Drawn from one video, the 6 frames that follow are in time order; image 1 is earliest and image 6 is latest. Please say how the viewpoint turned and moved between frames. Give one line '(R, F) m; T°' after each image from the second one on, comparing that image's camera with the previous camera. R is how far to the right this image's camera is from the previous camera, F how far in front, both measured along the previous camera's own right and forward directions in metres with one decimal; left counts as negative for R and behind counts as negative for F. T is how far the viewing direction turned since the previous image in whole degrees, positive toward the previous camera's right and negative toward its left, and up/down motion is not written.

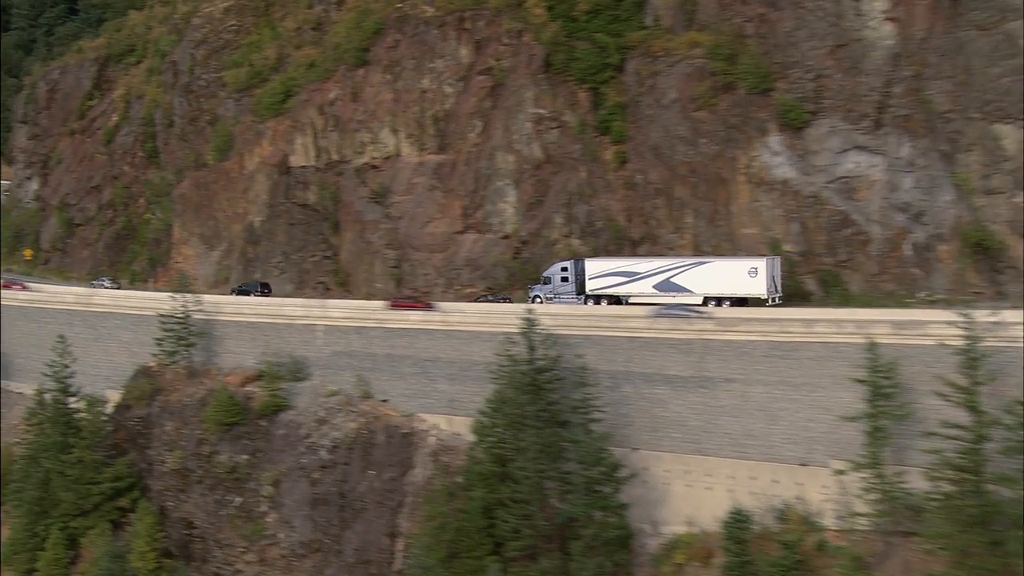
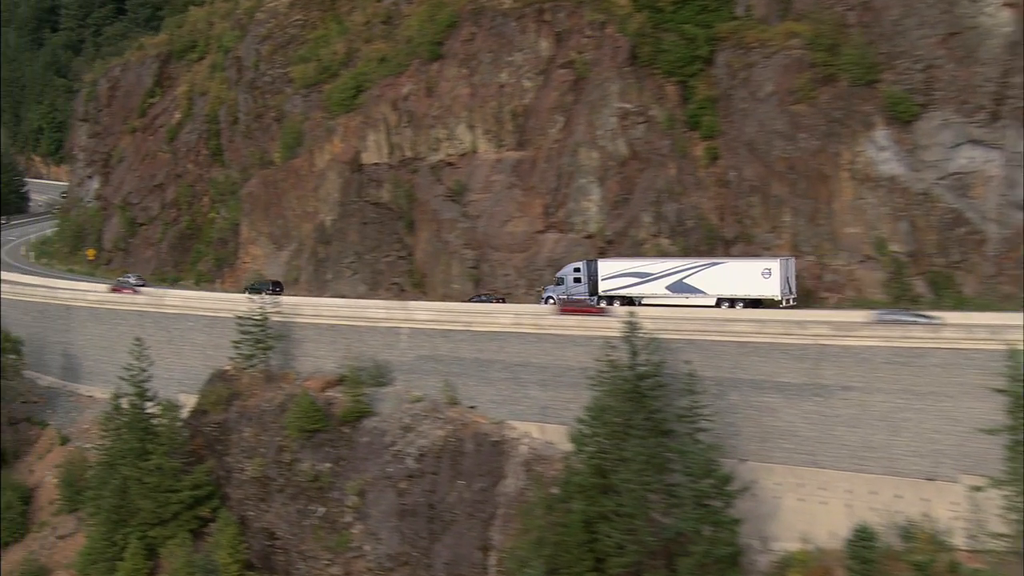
(-1.5, +1.2) m; -2°
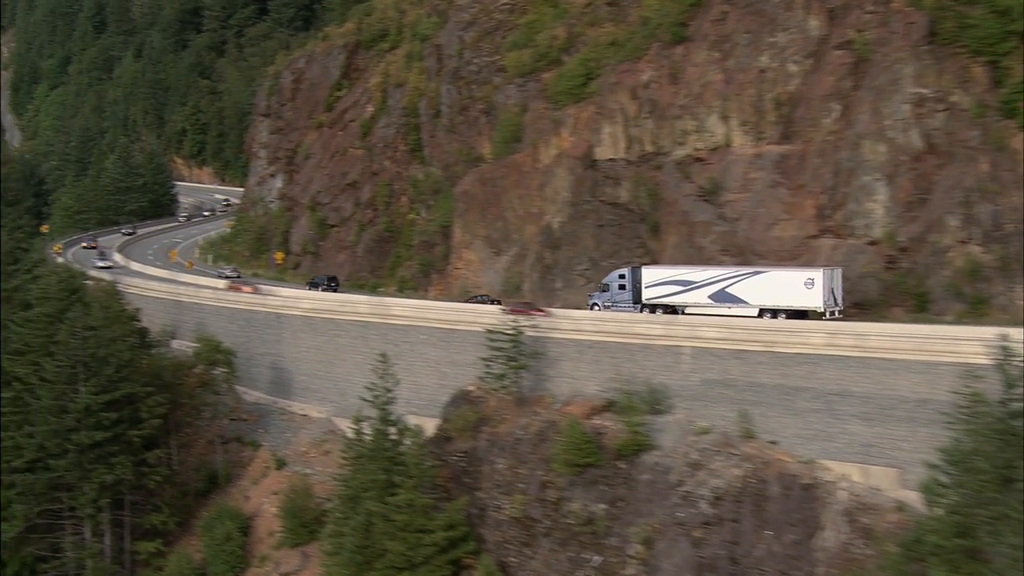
(-4.3, +3.6) m; -5°
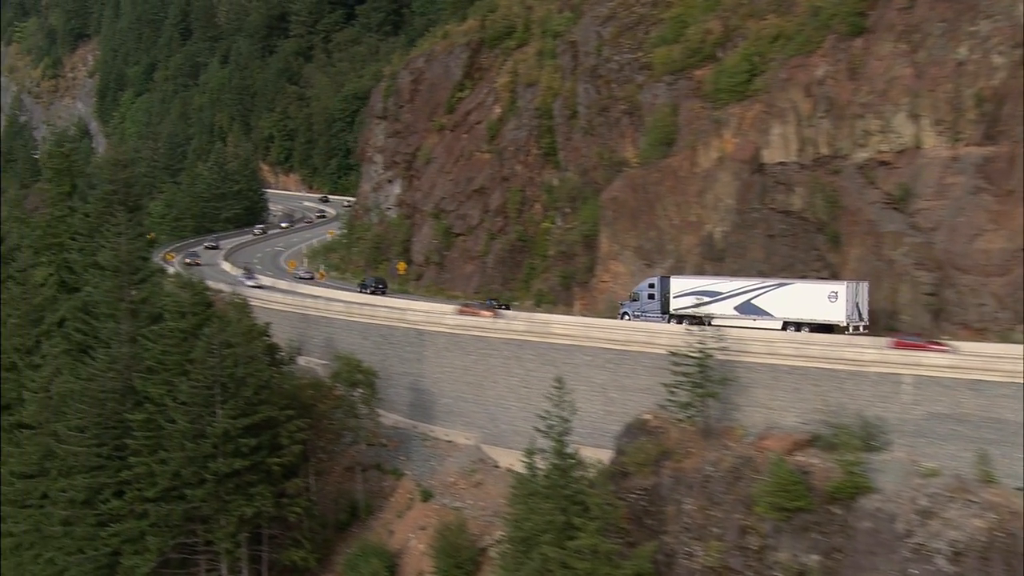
(-2.5, +2.6) m; -3°
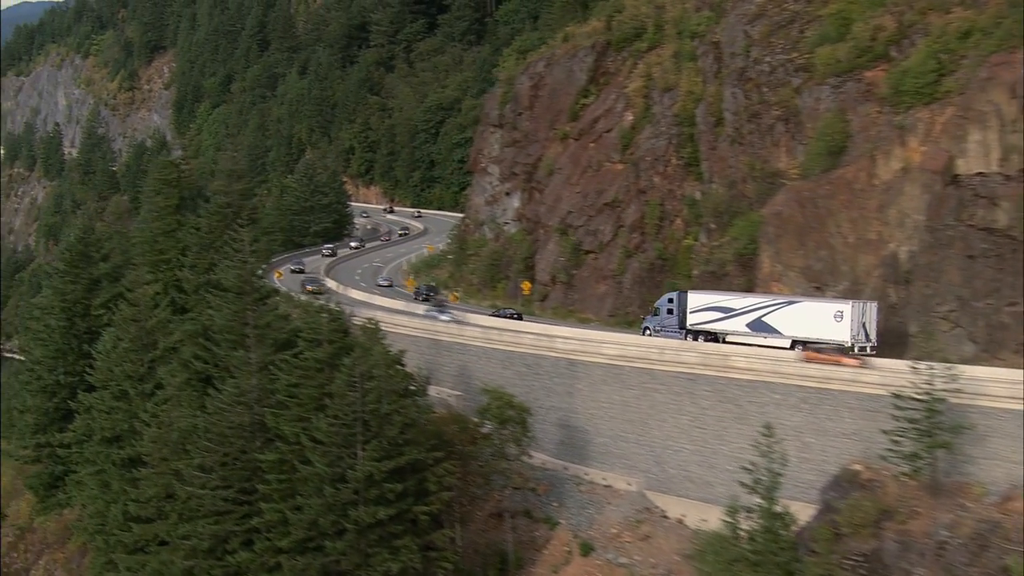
(-2.4, +2.9) m; -3°
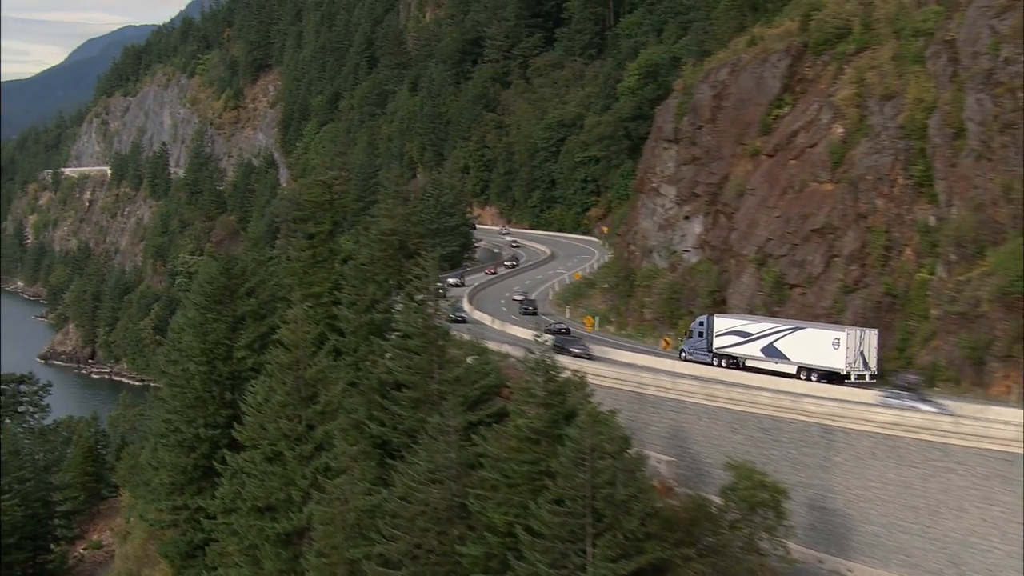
(-2.9, +4.4) m; -4°
